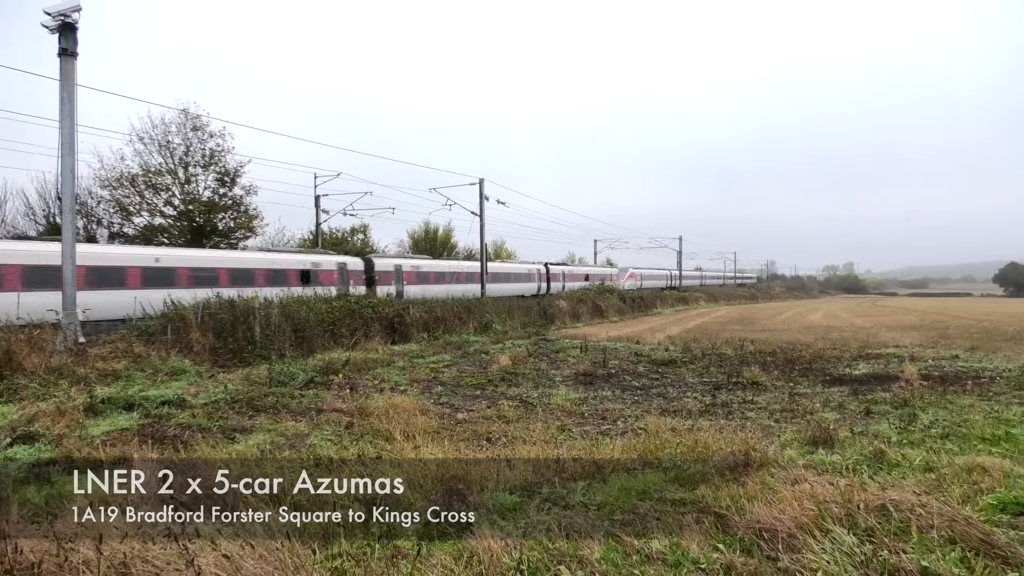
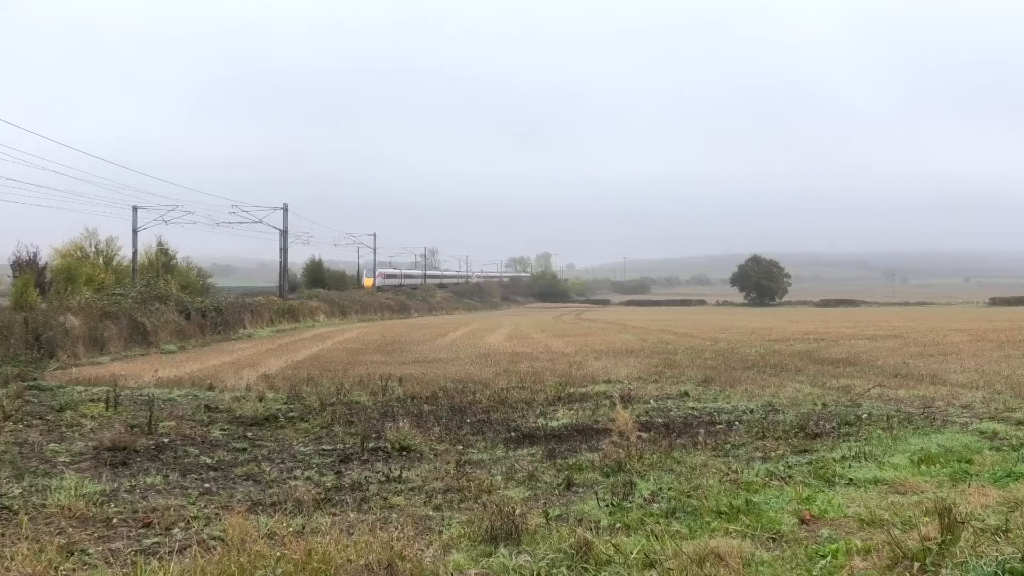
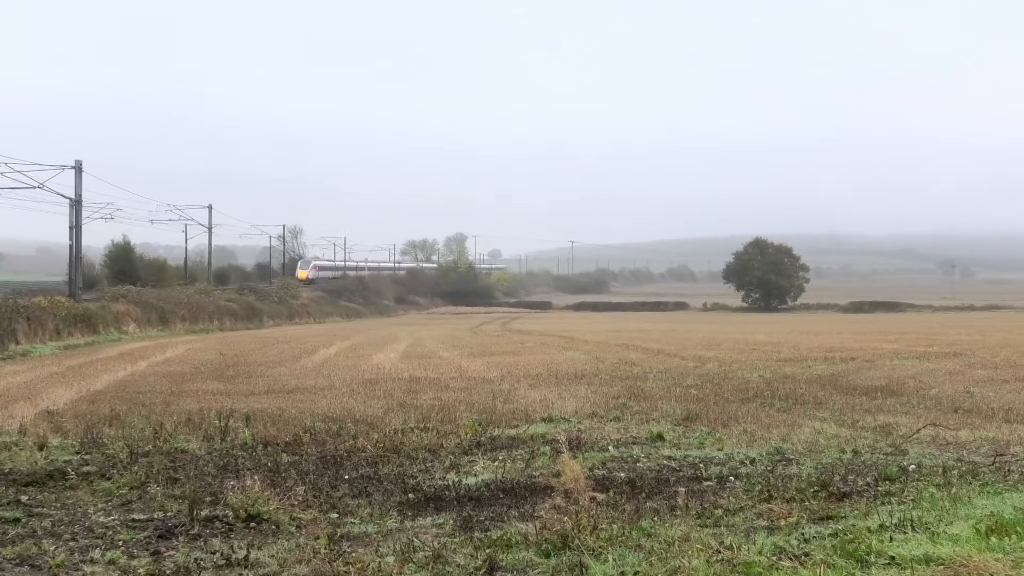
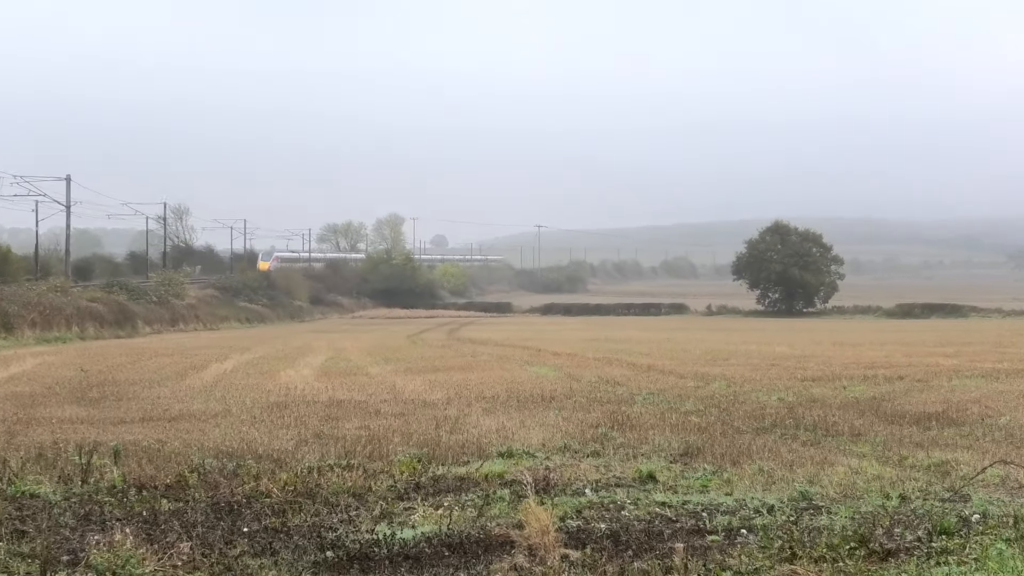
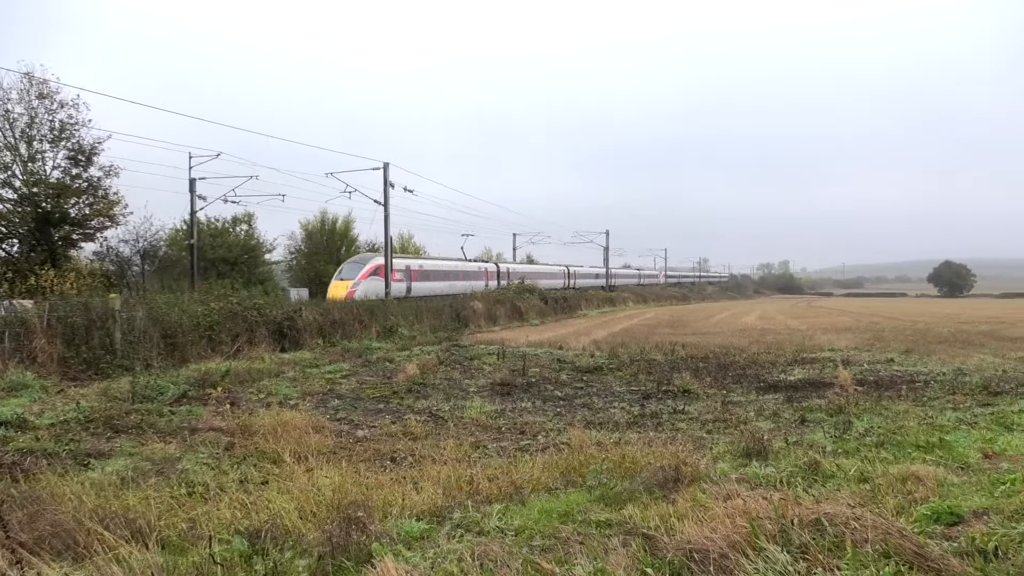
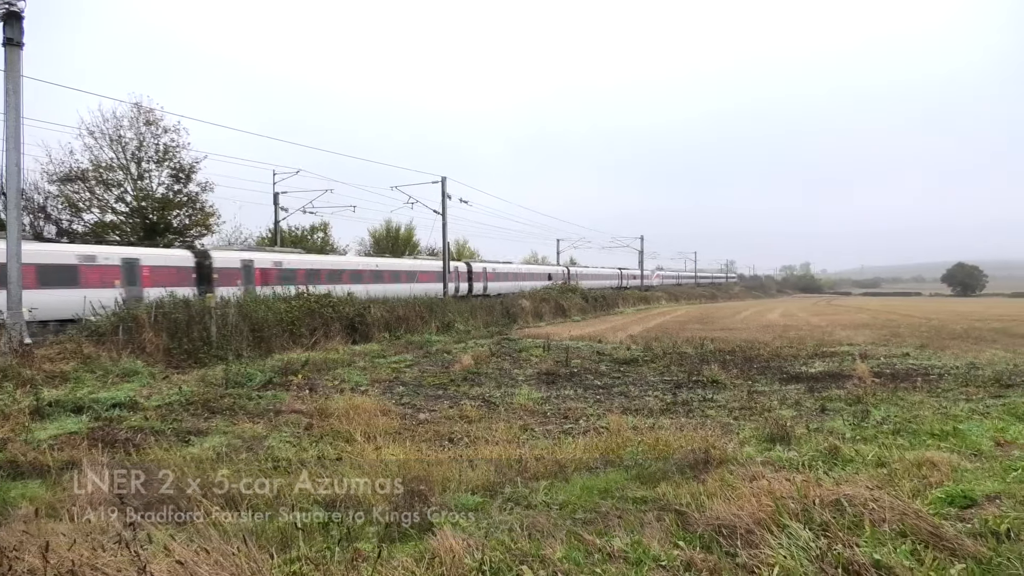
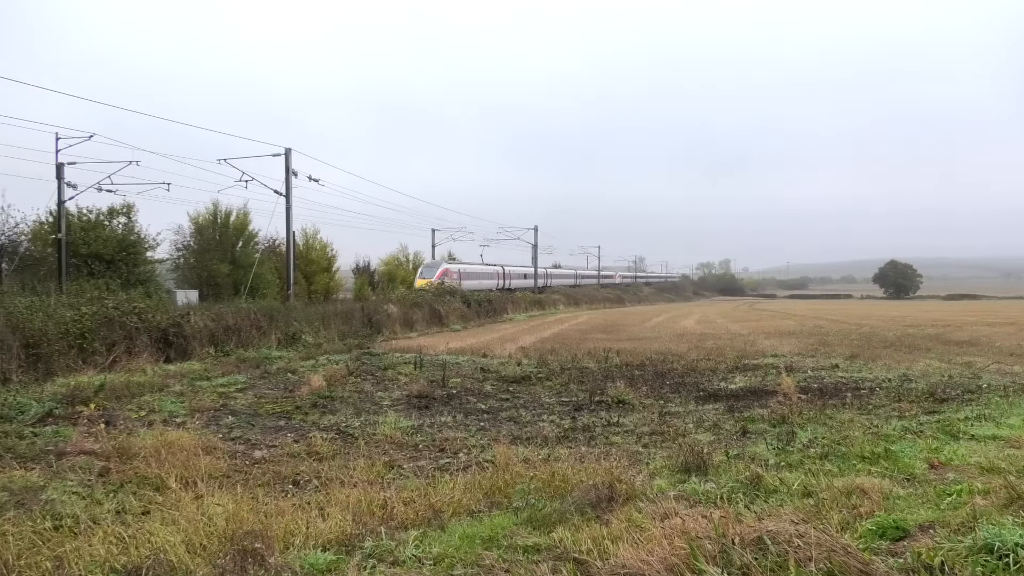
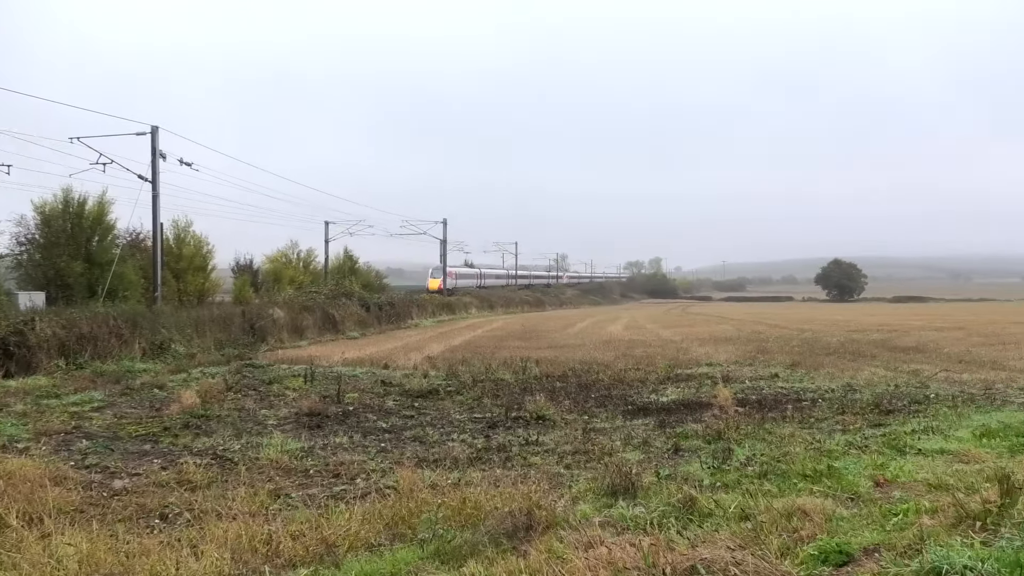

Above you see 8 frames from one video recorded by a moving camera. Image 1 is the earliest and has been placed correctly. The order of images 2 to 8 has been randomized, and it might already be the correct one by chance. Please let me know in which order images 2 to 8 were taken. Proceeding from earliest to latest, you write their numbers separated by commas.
6, 5, 7, 8, 2, 3, 4
